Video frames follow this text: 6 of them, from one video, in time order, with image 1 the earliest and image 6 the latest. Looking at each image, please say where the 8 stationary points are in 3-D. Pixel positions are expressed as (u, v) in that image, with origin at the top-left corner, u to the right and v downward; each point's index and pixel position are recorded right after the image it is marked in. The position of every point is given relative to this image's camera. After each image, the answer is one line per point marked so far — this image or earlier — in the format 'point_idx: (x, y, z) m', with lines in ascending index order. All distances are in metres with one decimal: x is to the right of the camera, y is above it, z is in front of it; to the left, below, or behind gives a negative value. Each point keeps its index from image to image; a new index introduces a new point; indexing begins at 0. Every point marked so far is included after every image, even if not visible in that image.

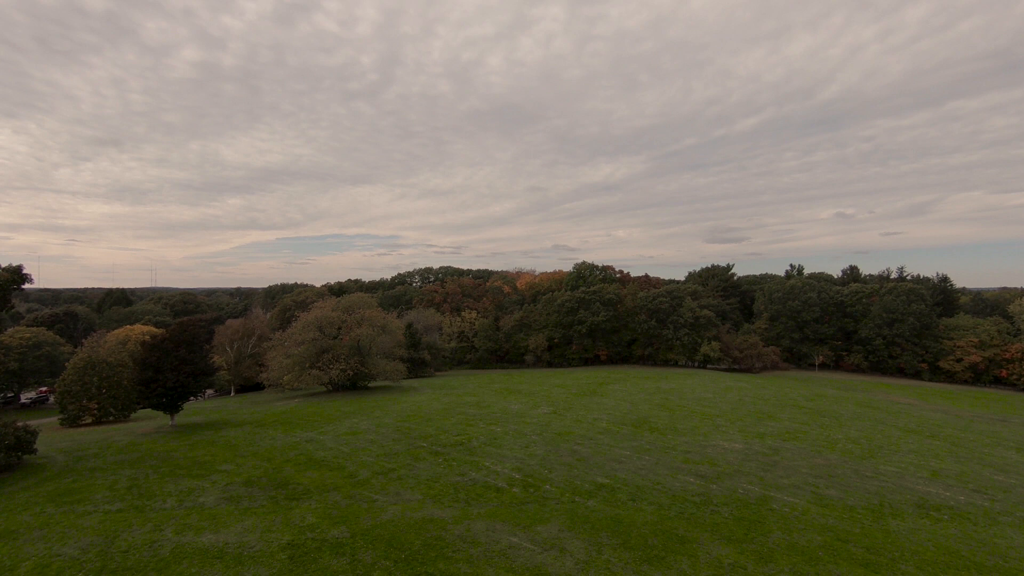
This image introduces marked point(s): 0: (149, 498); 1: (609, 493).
0: (-6.4, -3.7, +10.3) m
1: (+1.8, -3.7, +10.5) m
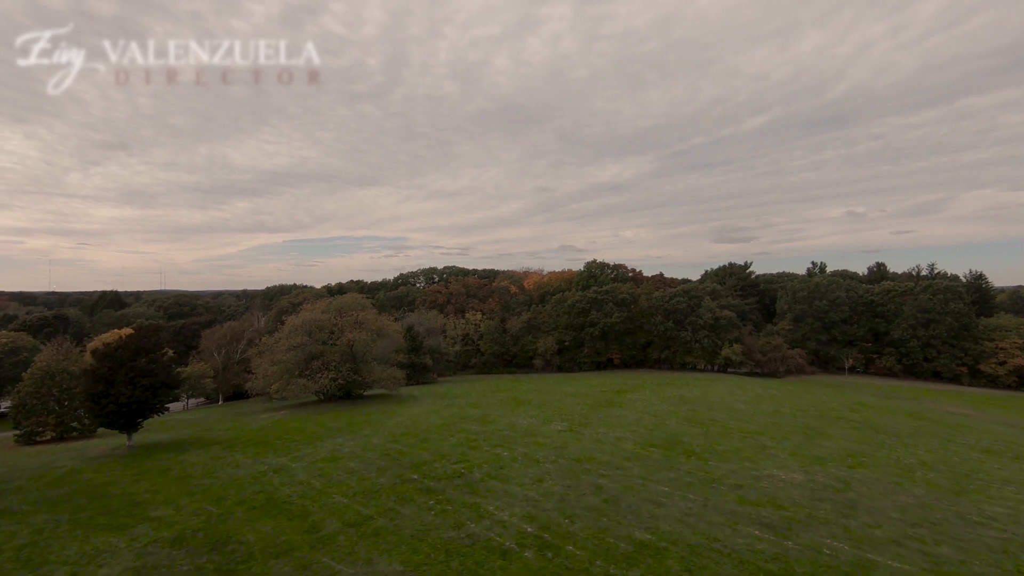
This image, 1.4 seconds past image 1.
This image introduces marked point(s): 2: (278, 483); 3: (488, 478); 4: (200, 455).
0: (-6.2, -3.7, +7.6) m
1: (+1.9, -3.6, +7.8) m
2: (-4.8, -4.0, +11.9) m
3: (-0.5, -3.8, +11.7) m
4: (-8.2, -4.4, +15.4) m
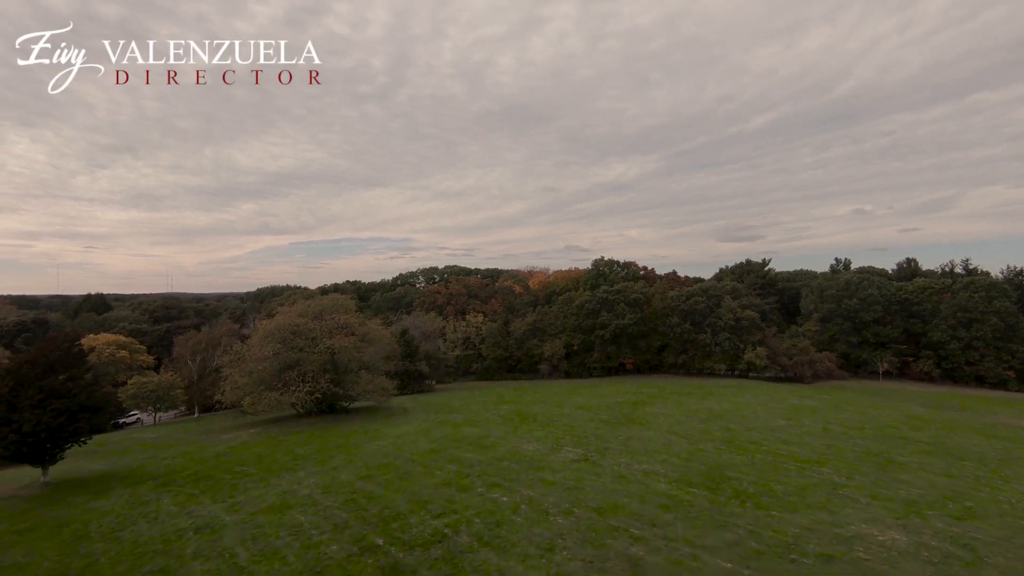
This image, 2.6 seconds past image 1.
0: (-6.3, -3.6, +4.5) m
1: (+1.9, -3.5, +4.6) m
2: (-4.8, -3.9, +8.7) m
3: (-0.5, -3.8, +8.5) m
4: (-8.2, -4.4, +12.3) m
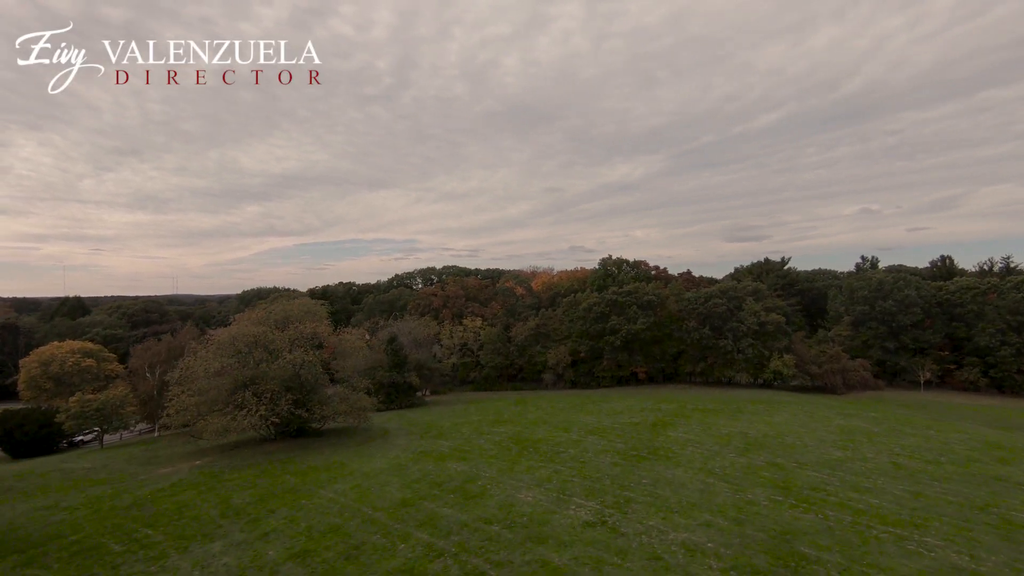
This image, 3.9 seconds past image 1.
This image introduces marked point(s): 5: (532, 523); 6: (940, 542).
0: (-6.5, -3.7, +0.9) m
1: (+1.6, -3.6, +0.9) m
2: (-5.0, -4.0, +5.1) m
3: (-0.7, -3.8, +4.9) m
4: (-8.4, -4.5, +8.7) m
5: (+0.3, -4.3, +10.7) m
6: (+7.1, -4.2, +9.8) m
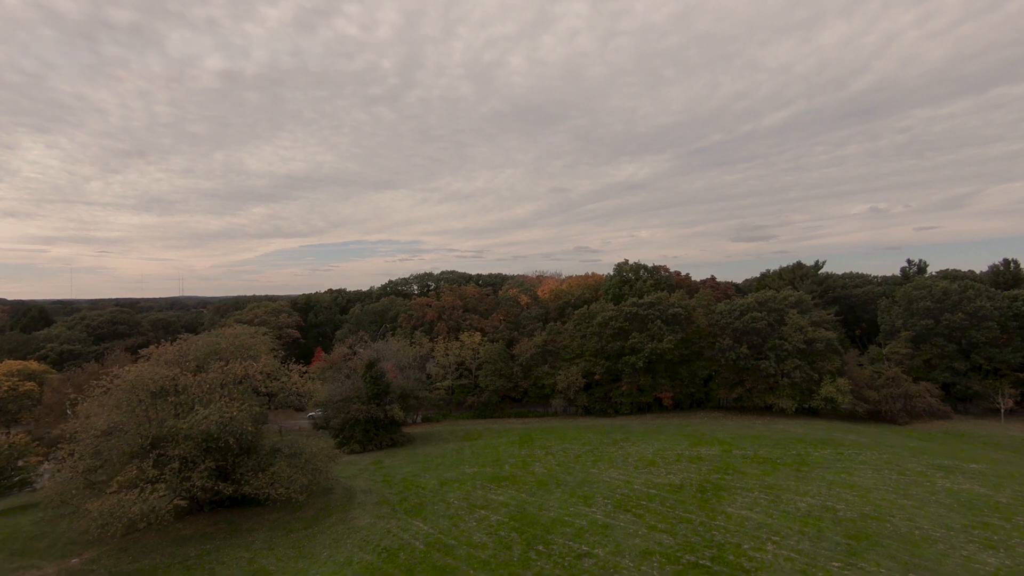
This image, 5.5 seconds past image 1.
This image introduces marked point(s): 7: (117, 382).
0: (-6.6, -4.3, -4.3) m
1: (+1.5, -4.2, -4.3) m
2: (-5.1, -4.6, -0.1) m
3: (-0.8, -4.4, -0.3) m
4: (-8.4, -5.1, +3.6) m
5: (+0.3, -4.9, +5.4) m
6: (+7.1, -4.8, +4.5) m
7: (-10.2, -2.4, +15.2) m
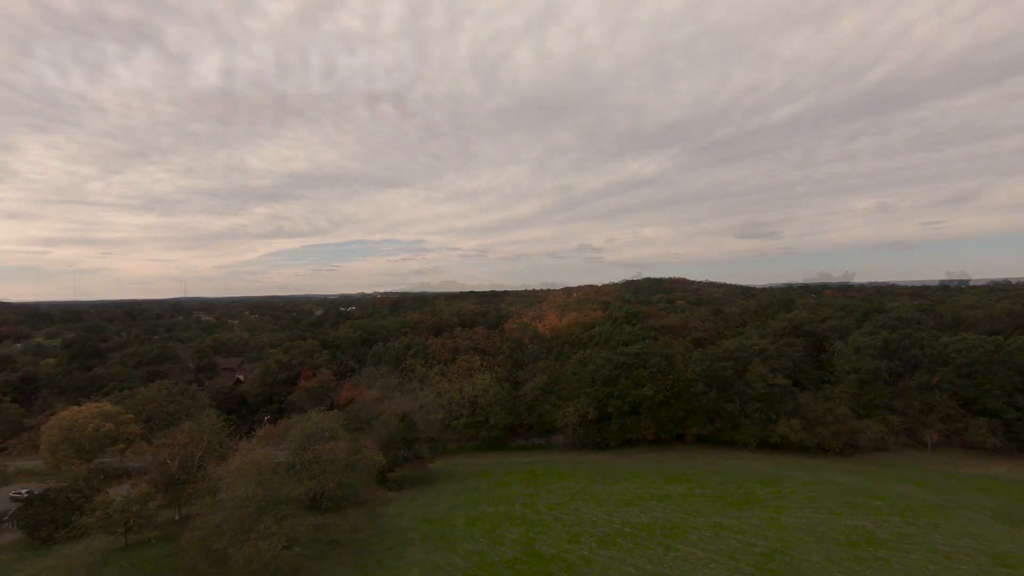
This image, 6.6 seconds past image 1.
0: (-6.3, -8.0, +1.5) m
1: (+1.8, -7.8, +1.5) m
2: (-4.7, -8.3, +5.7) m
3: (-0.5, -8.0, +5.4) m
4: (-8.1, -8.8, +9.4) m
5: (+0.6, -8.5, +11.2) m
6: (+7.4, -8.3, +10.2) m
7: (-9.9, -6.0, +21.0) m
